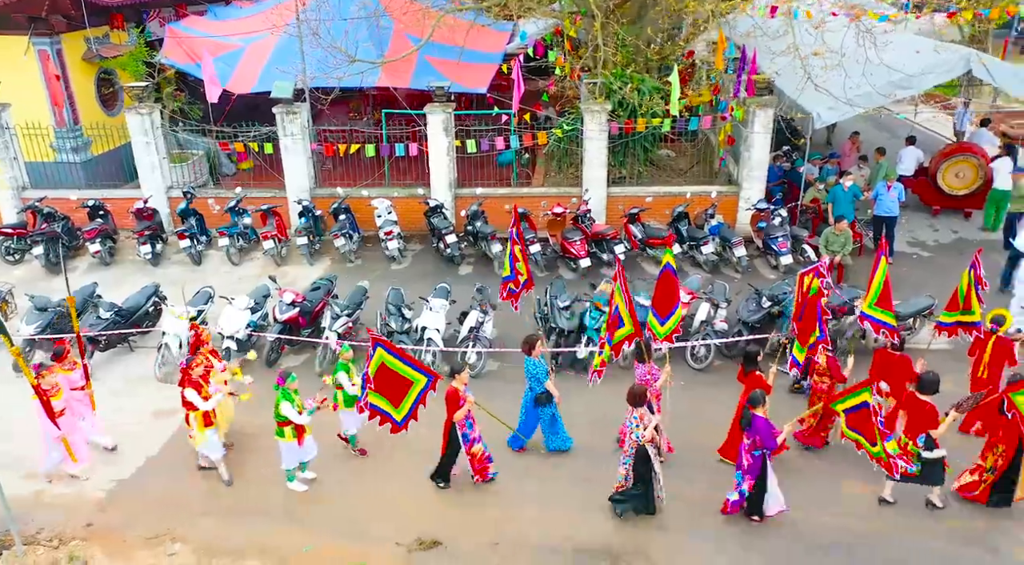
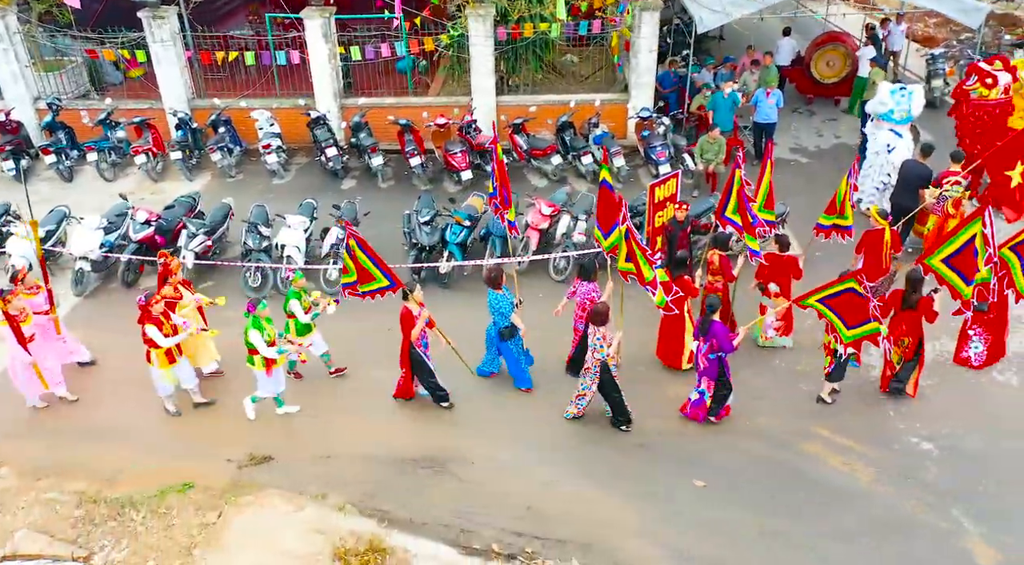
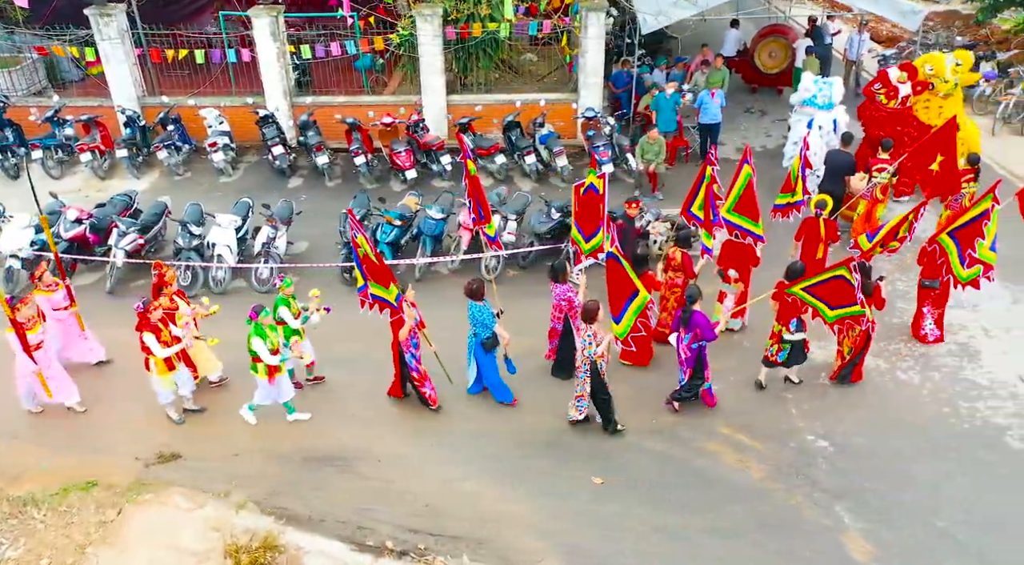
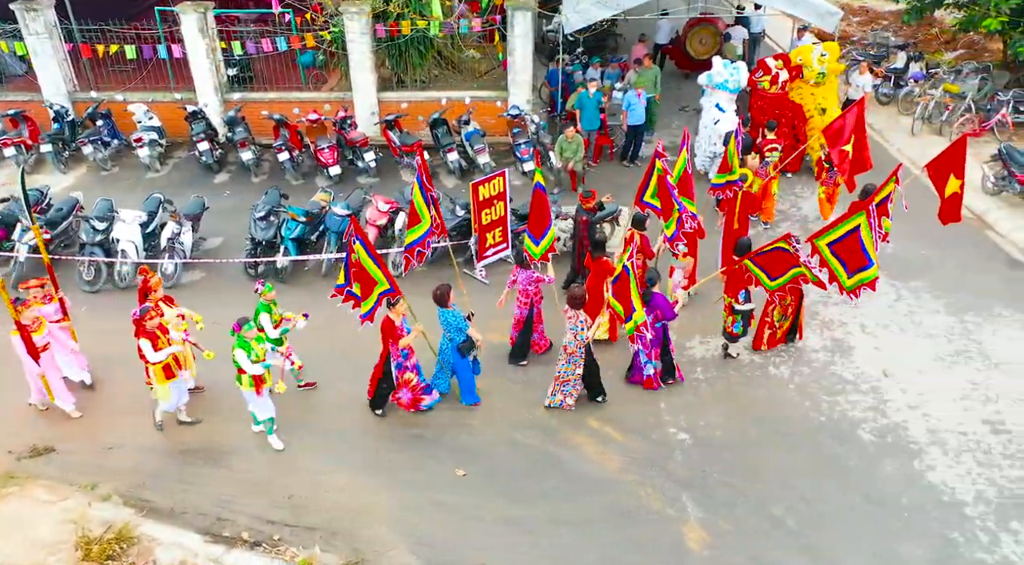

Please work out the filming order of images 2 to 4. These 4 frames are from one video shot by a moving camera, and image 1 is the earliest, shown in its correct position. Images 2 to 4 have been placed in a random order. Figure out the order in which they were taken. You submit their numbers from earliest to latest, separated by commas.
2, 3, 4
